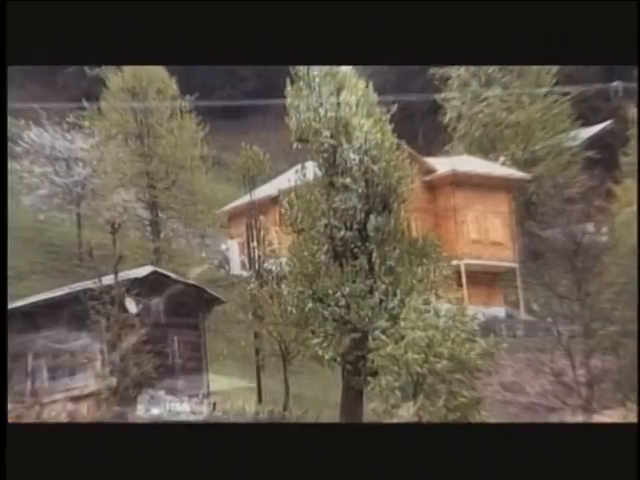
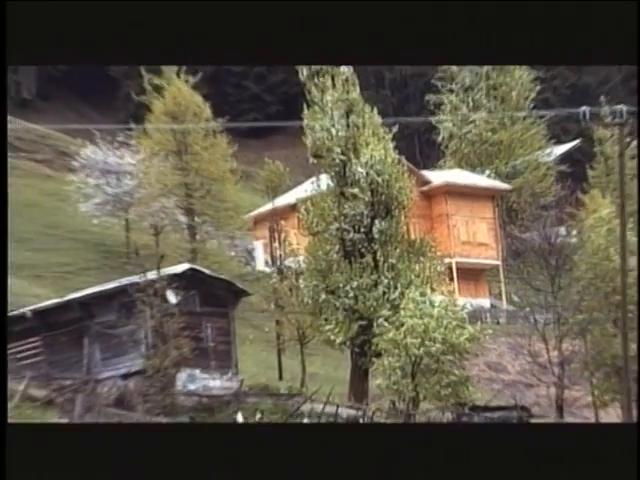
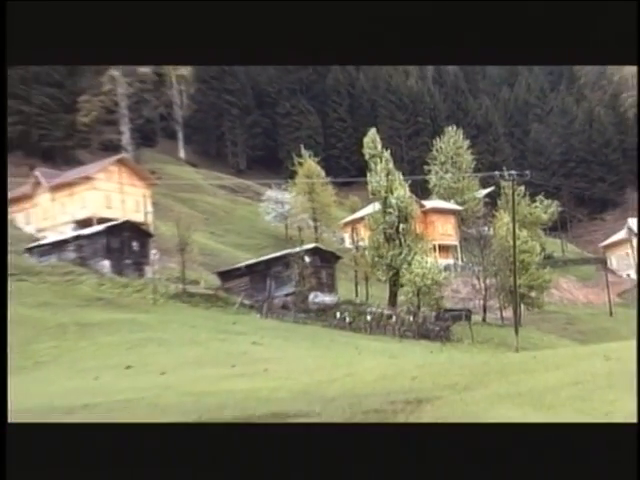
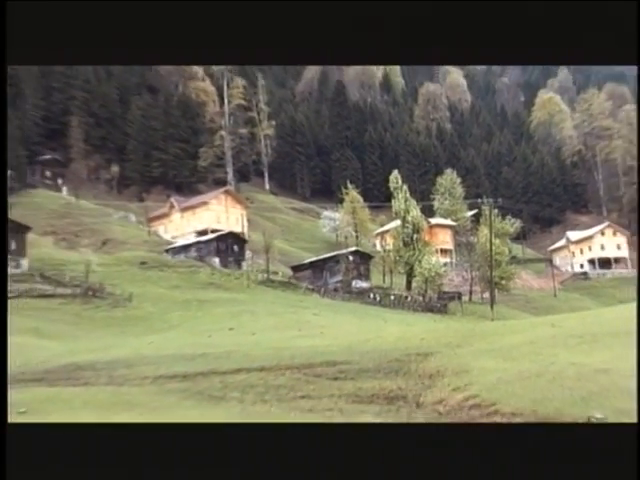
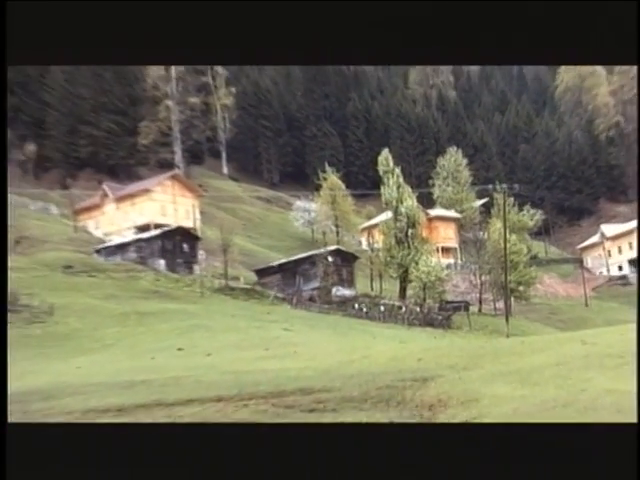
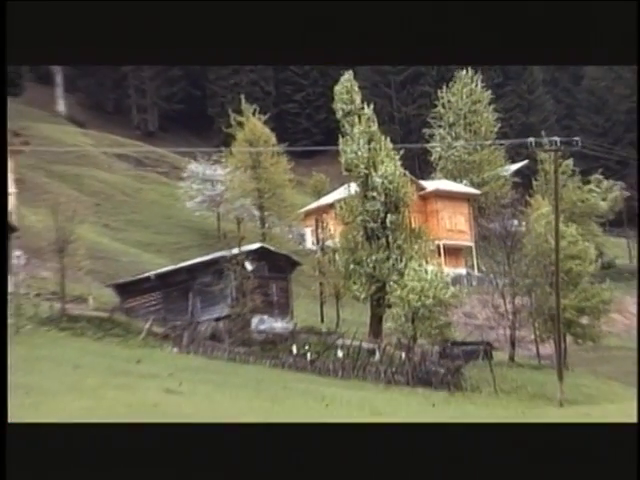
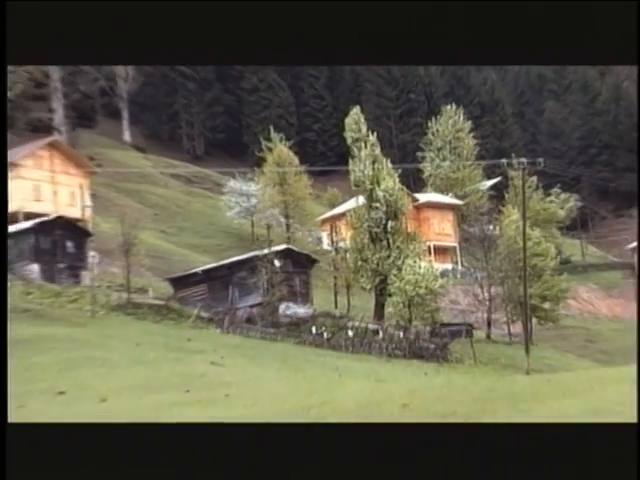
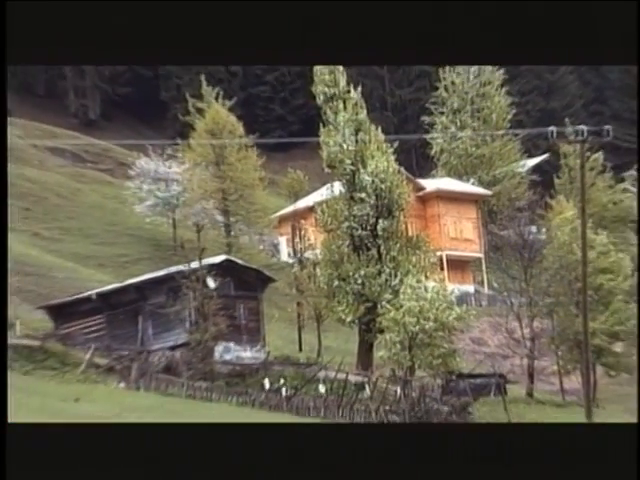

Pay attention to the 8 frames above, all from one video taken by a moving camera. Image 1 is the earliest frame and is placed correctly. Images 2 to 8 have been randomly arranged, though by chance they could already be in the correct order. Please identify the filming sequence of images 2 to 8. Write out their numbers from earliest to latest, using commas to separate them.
2, 8, 6, 7, 3, 5, 4
